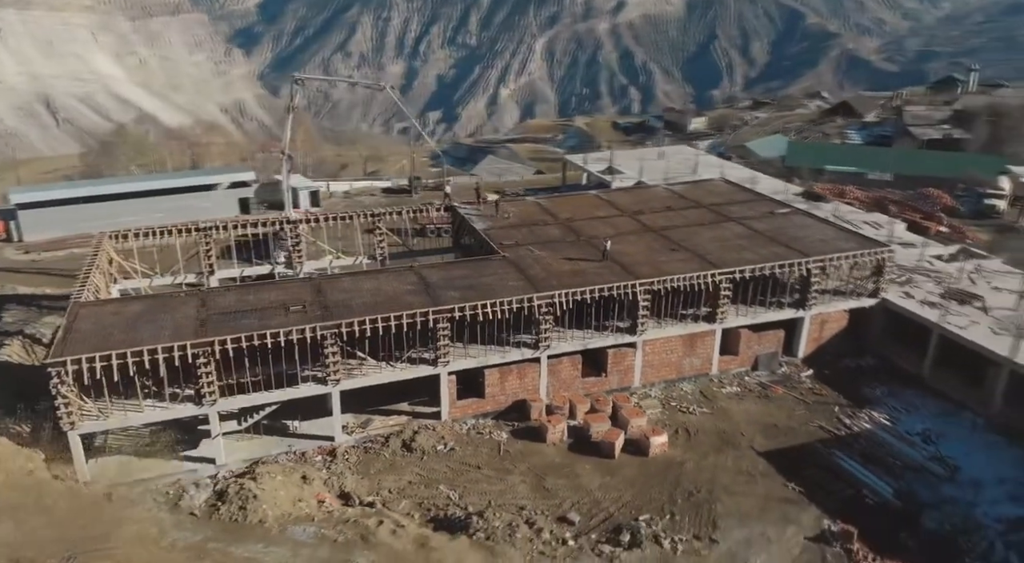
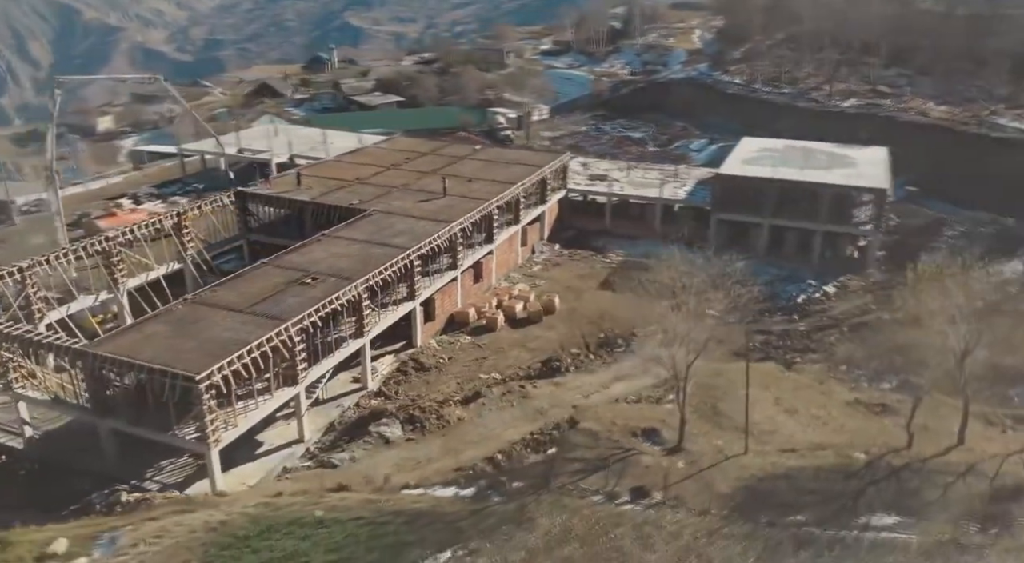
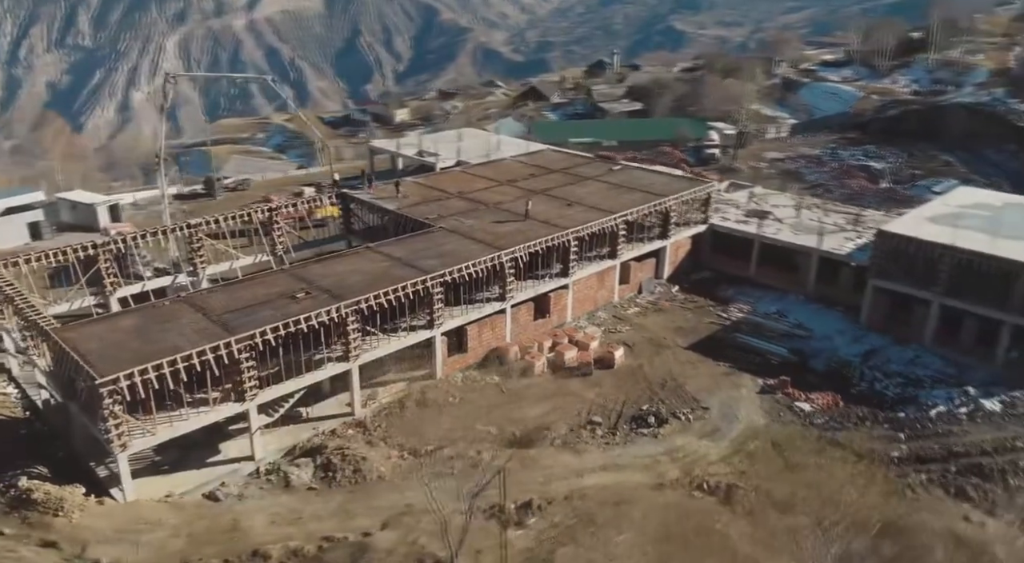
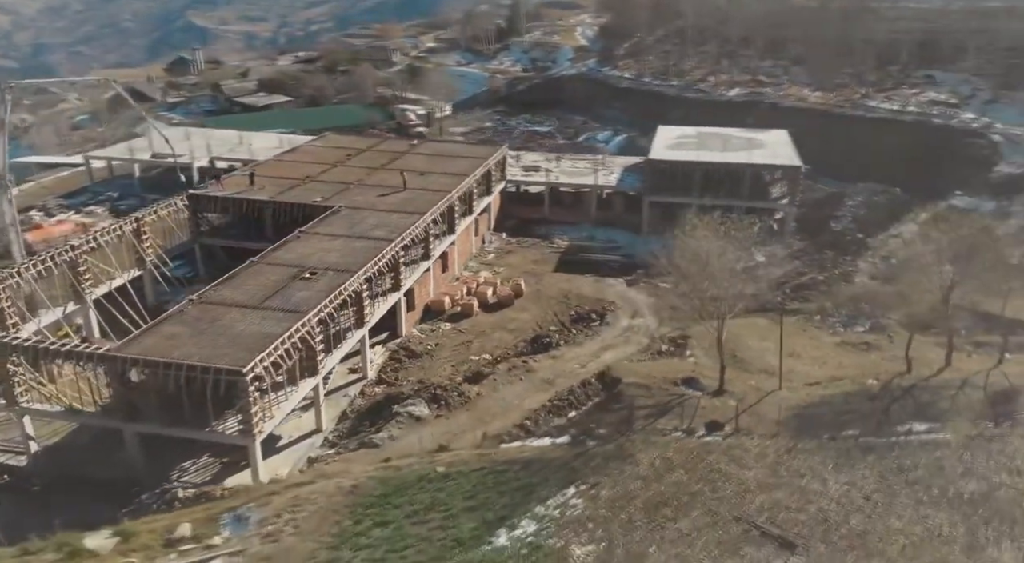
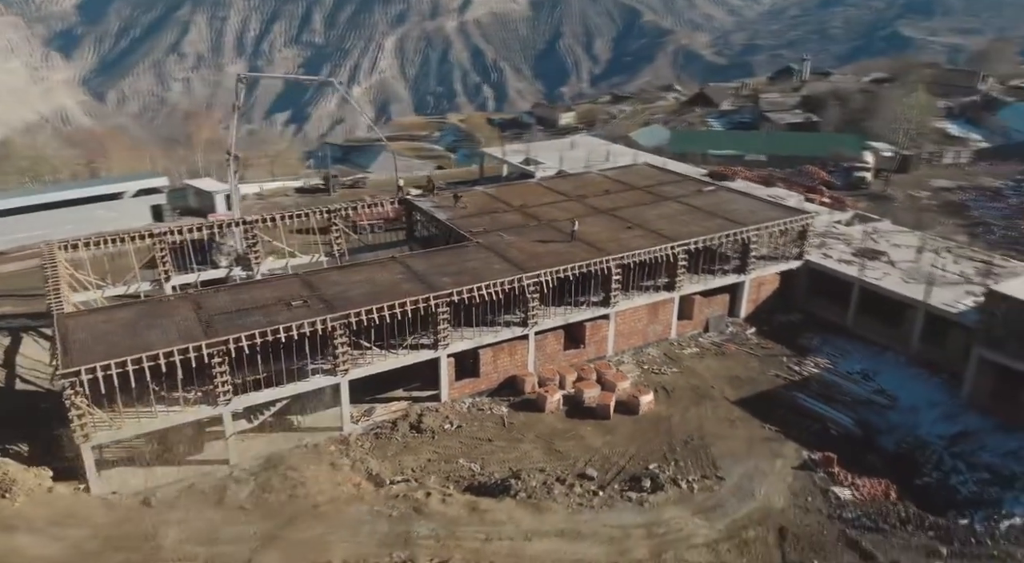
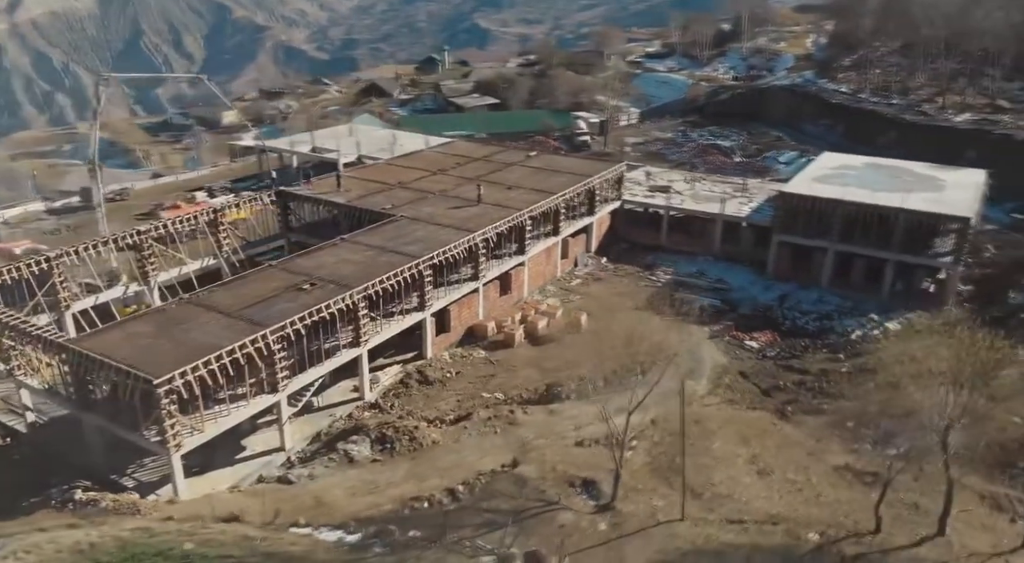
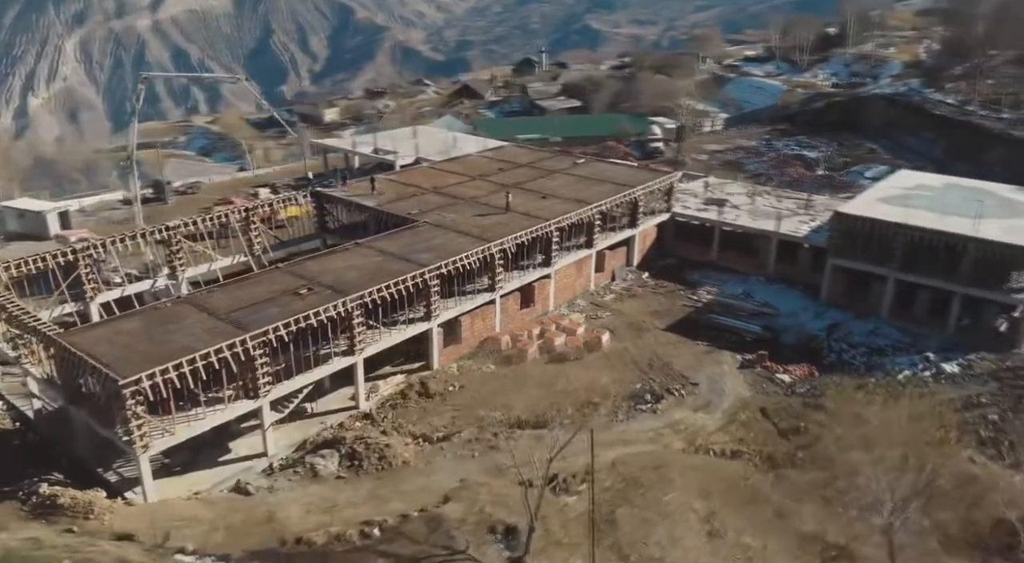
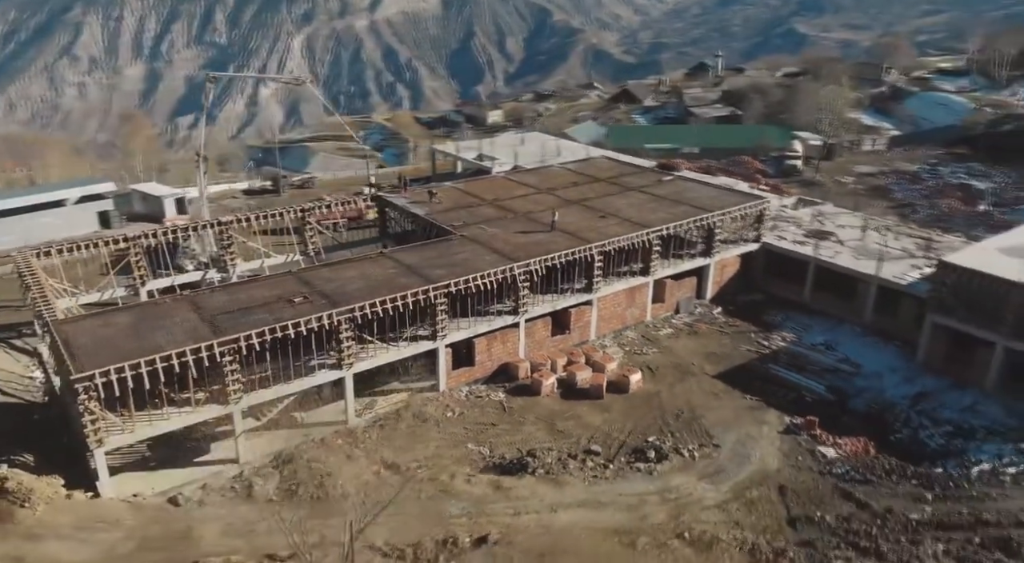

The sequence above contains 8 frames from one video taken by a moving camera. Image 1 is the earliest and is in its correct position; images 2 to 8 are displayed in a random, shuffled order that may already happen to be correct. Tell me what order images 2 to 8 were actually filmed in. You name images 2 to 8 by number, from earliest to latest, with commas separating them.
5, 8, 3, 7, 6, 2, 4
